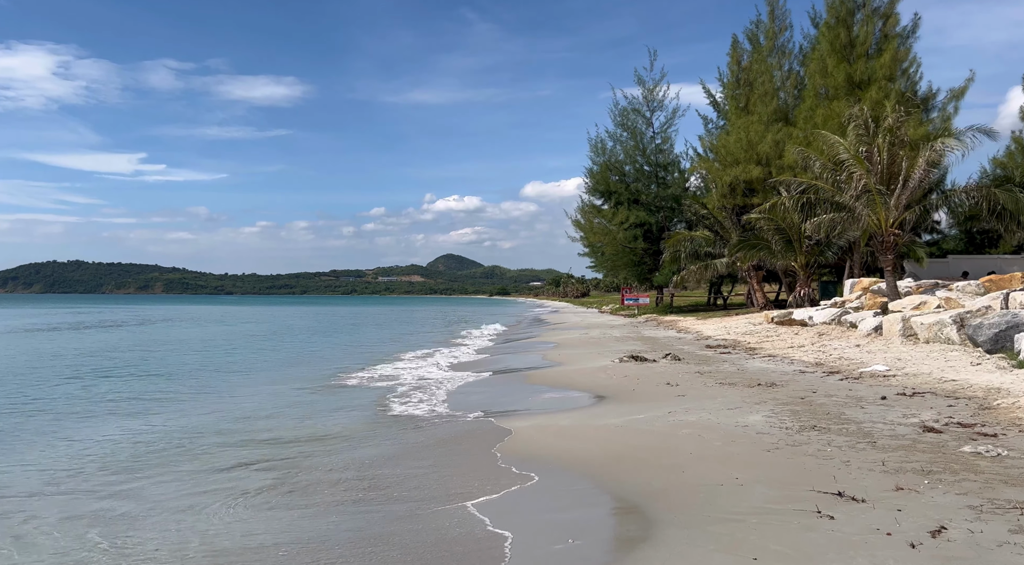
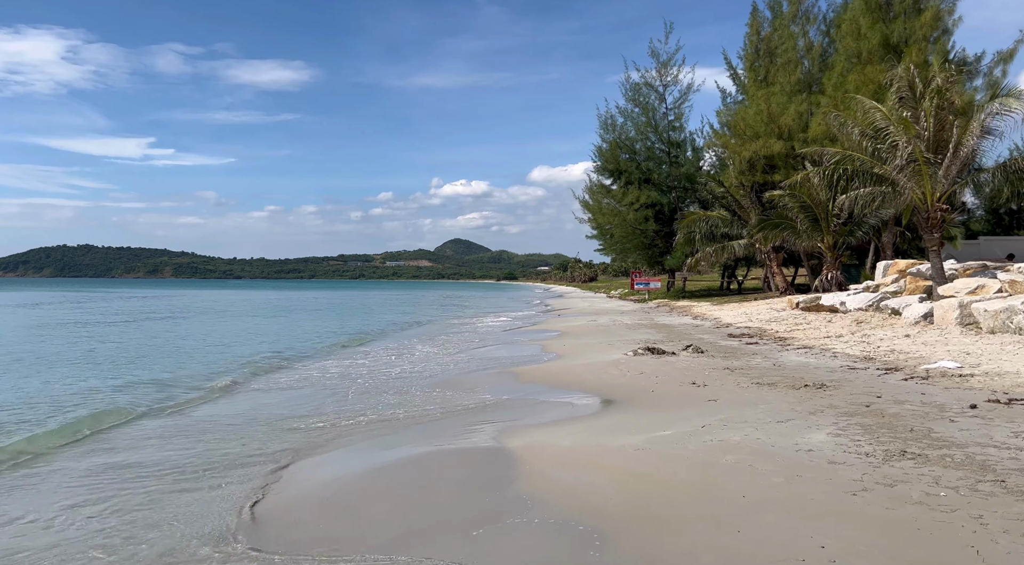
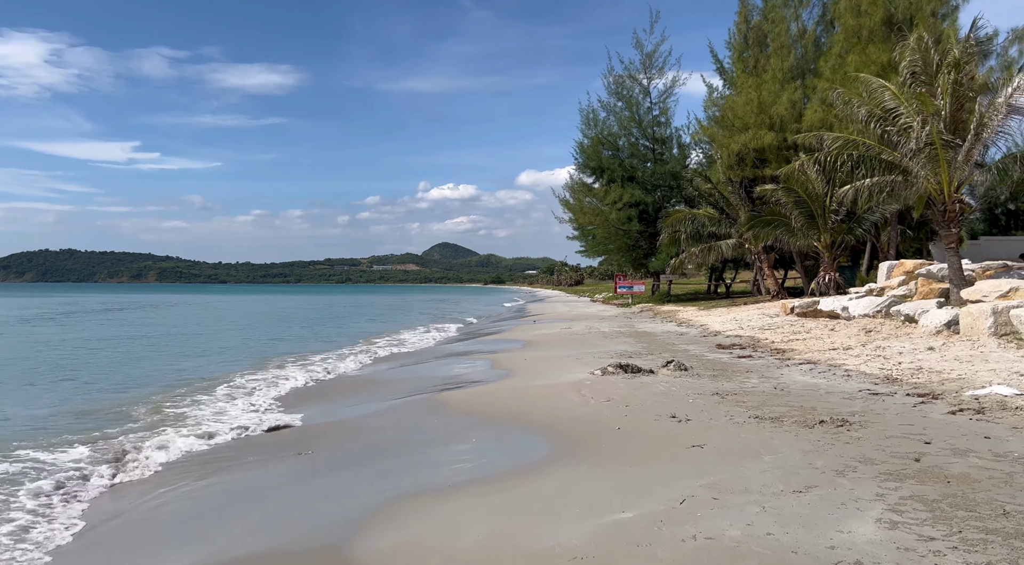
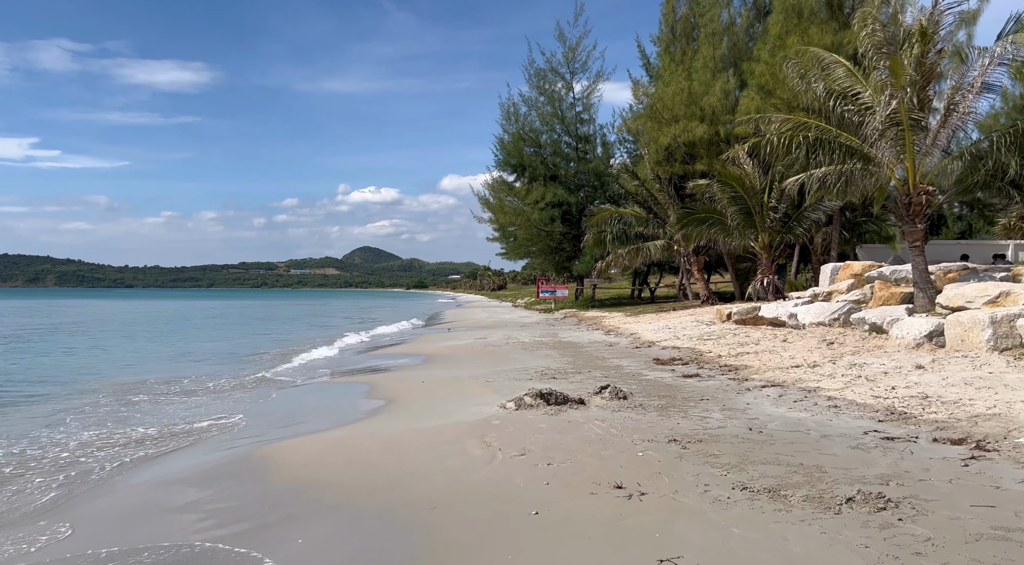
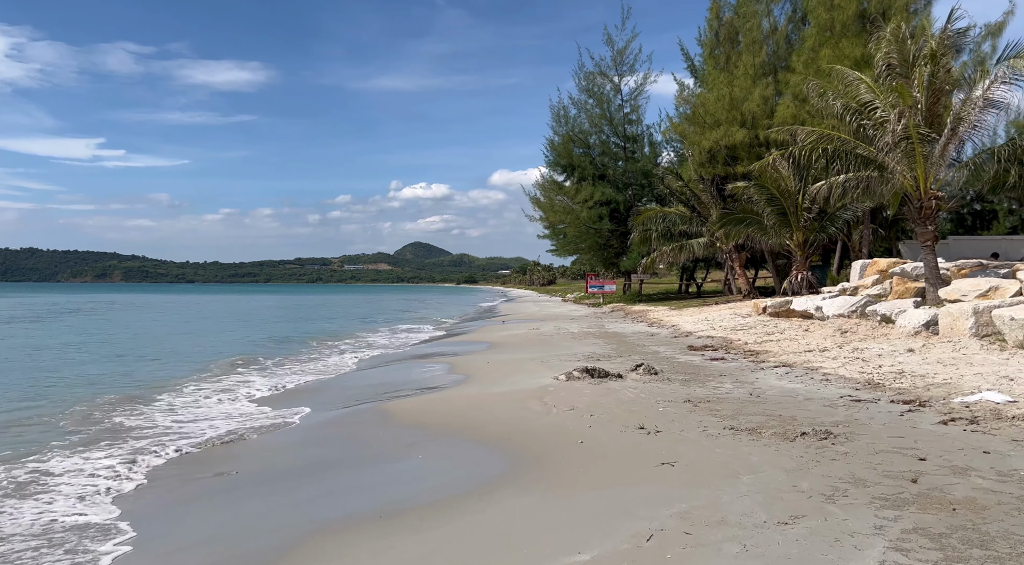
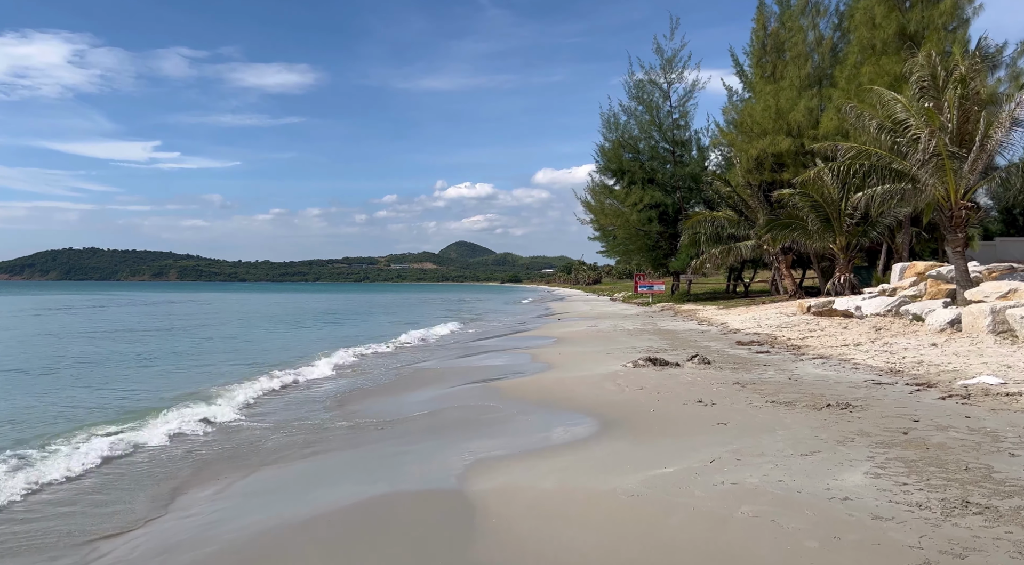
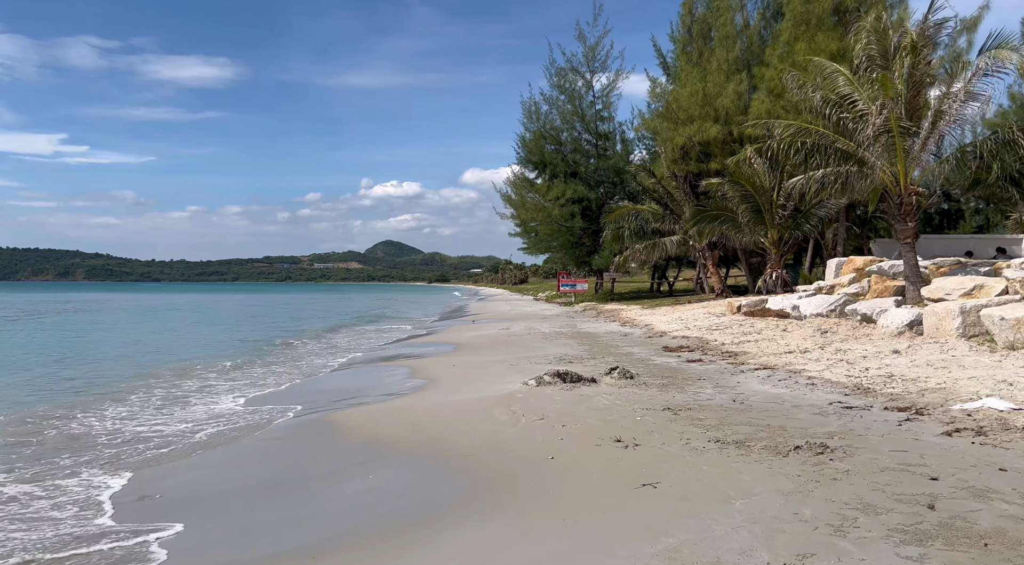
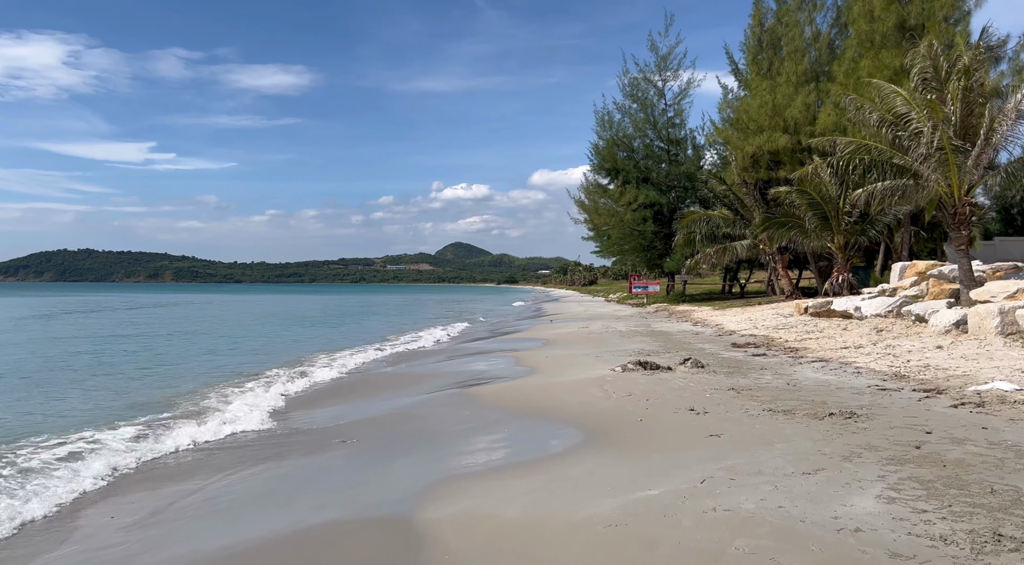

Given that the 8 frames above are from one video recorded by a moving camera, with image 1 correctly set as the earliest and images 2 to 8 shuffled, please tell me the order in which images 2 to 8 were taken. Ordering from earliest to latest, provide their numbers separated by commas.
2, 6, 8, 3, 5, 7, 4
